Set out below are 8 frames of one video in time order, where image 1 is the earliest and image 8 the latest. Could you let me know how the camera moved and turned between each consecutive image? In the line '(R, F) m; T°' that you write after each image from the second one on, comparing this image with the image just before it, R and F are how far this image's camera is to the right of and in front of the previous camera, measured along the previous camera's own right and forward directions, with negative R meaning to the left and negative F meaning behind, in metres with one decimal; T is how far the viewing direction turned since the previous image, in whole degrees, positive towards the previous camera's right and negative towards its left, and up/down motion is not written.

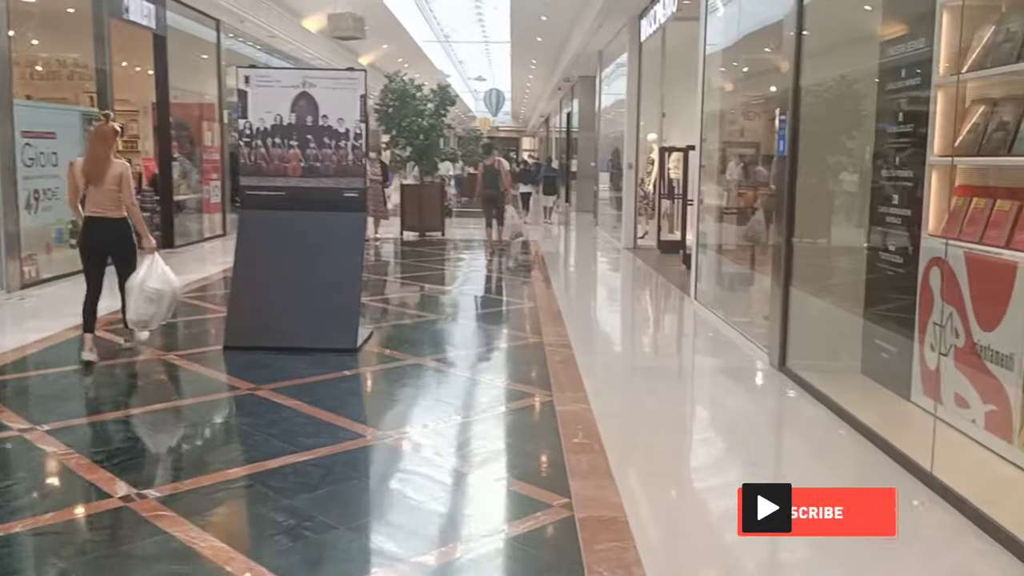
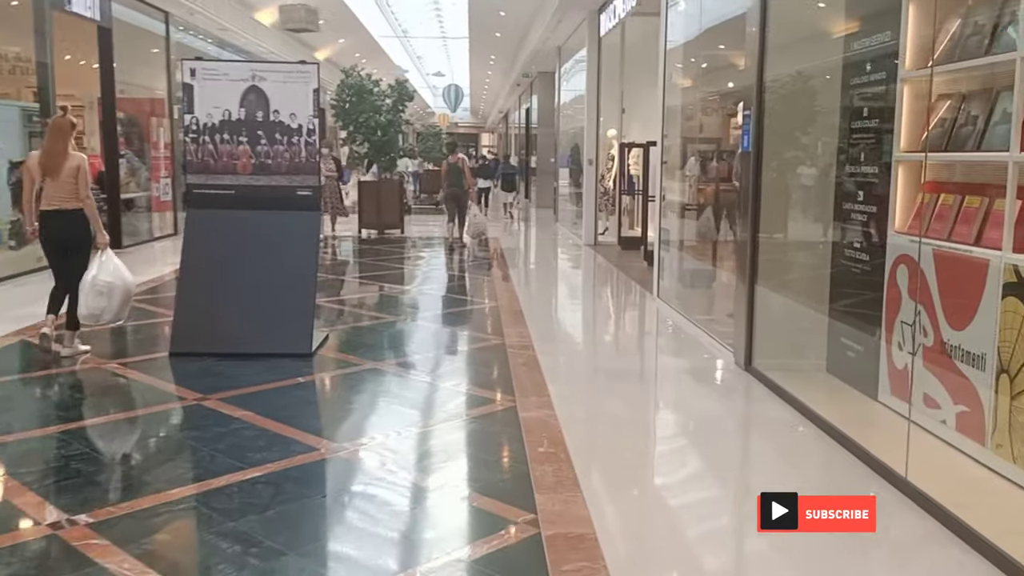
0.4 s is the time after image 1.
(0.0, +0.1) m; +3°
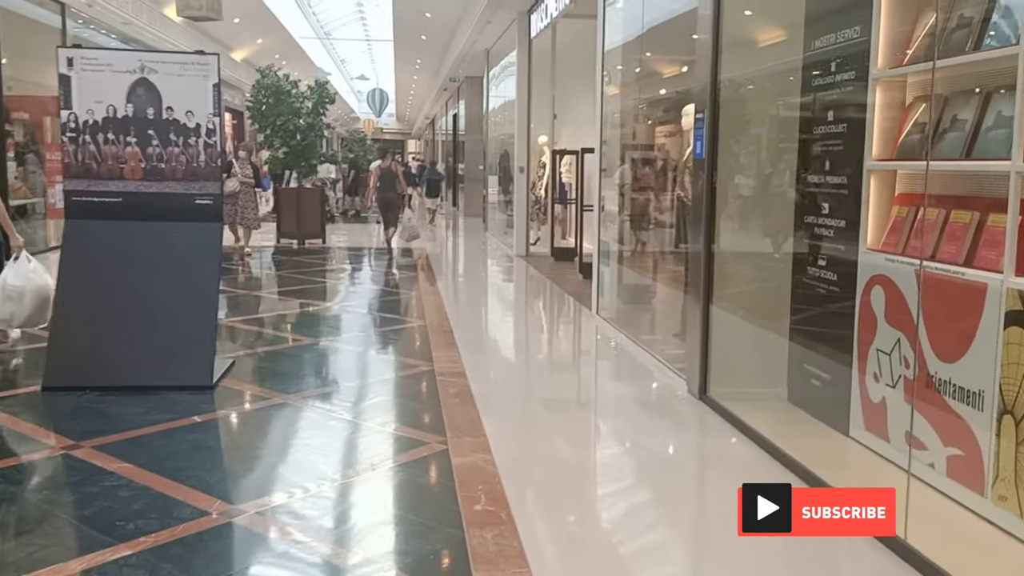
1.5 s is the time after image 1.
(0.0, +0.5) m; +5°
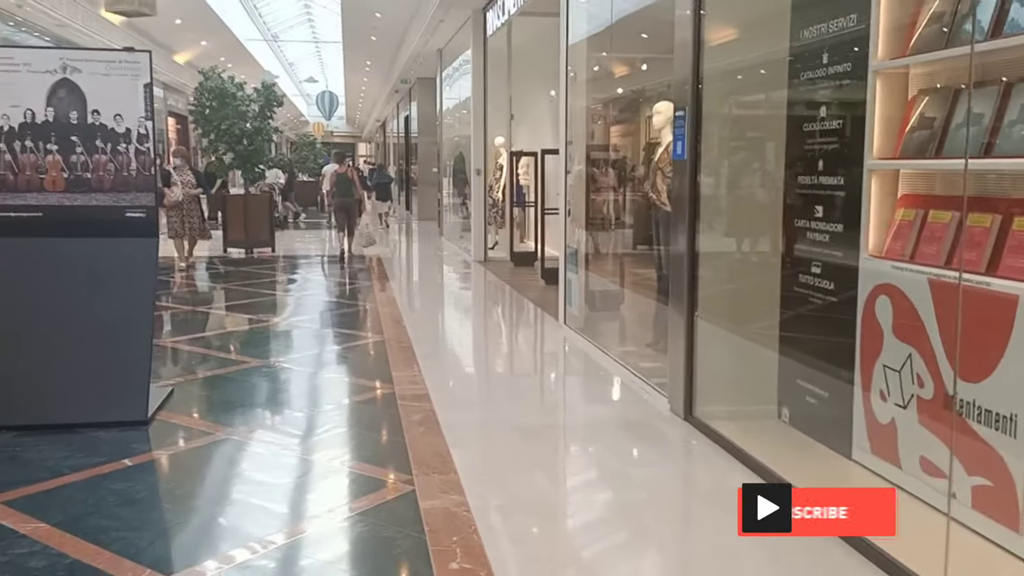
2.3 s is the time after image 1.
(-0.1, +0.4) m; +3°
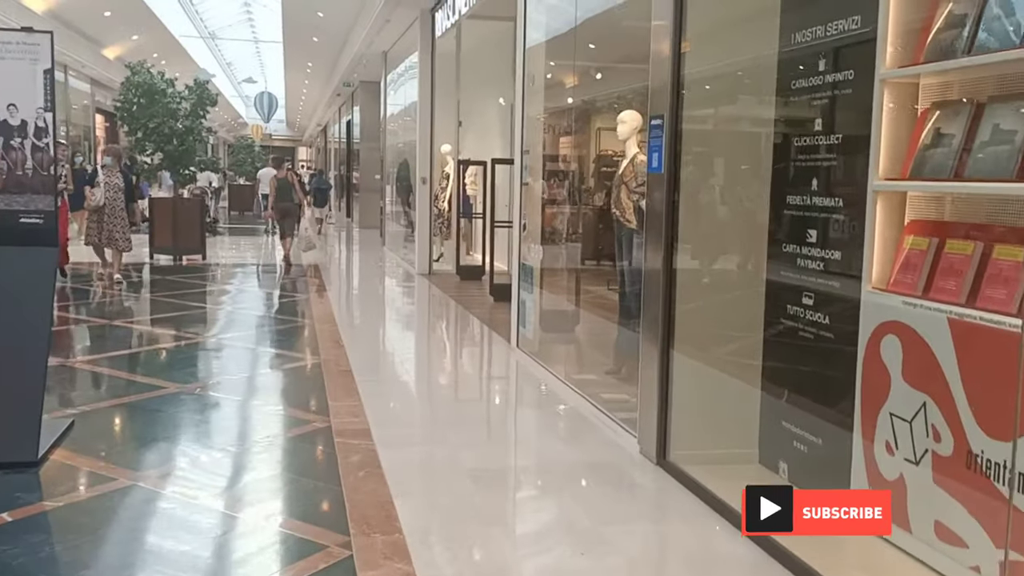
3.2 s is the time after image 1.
(-0.1, +0.4) m; +4°
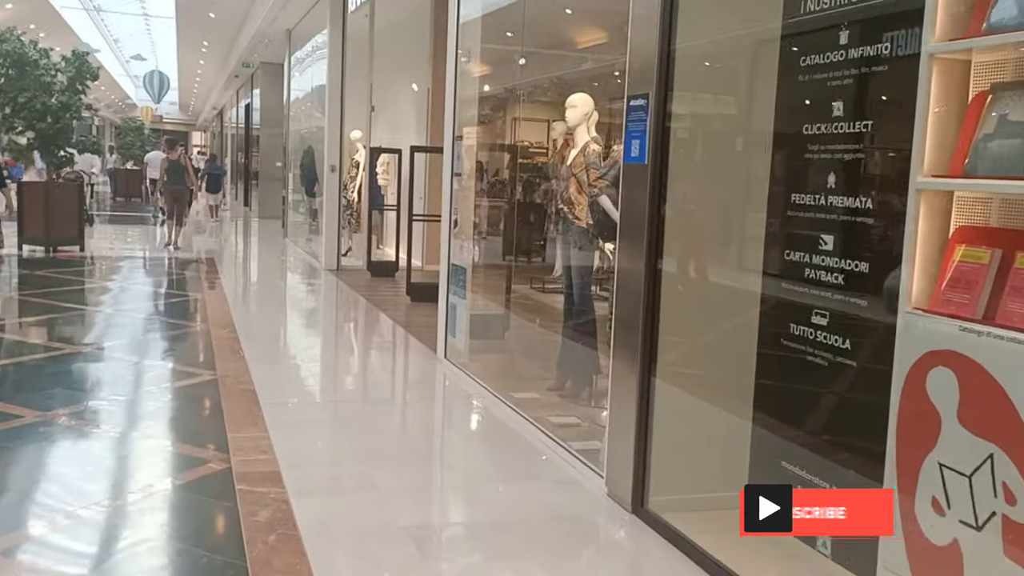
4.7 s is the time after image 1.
(-0.1, +0.6) m; +6°
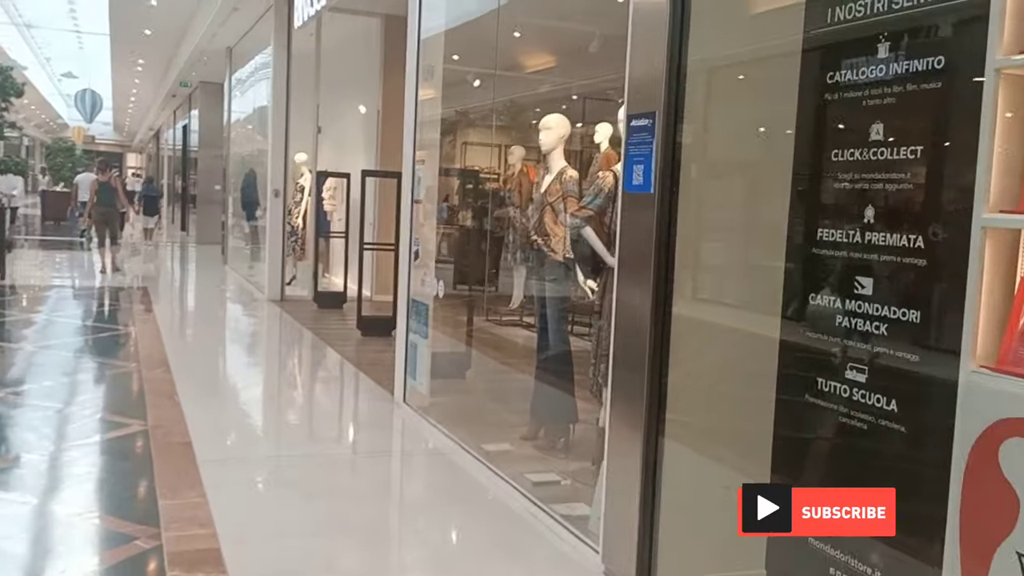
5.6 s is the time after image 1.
(-0.1, +0.4) m; +4°
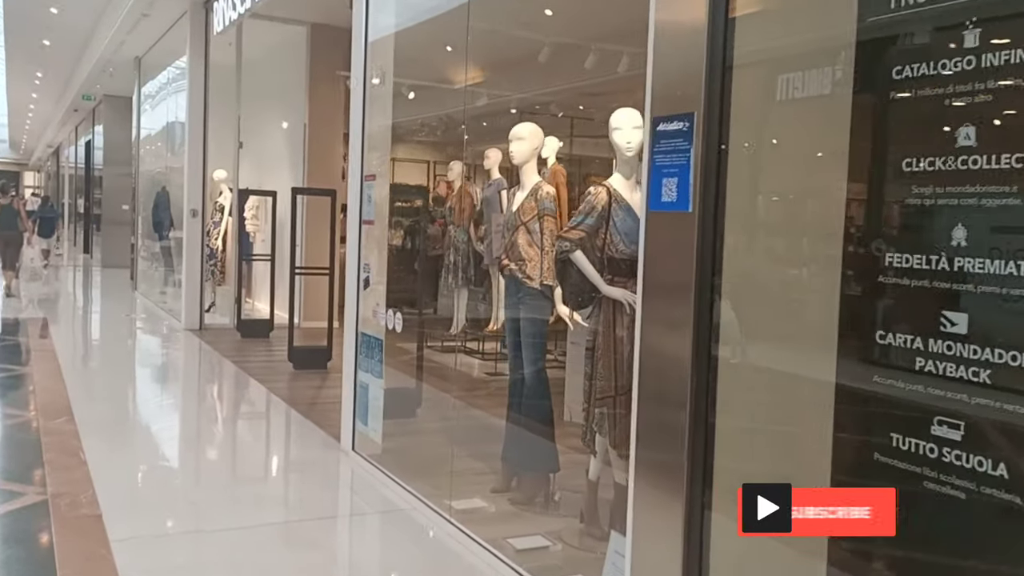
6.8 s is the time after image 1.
(-0.2, +0.5) m; +5°
